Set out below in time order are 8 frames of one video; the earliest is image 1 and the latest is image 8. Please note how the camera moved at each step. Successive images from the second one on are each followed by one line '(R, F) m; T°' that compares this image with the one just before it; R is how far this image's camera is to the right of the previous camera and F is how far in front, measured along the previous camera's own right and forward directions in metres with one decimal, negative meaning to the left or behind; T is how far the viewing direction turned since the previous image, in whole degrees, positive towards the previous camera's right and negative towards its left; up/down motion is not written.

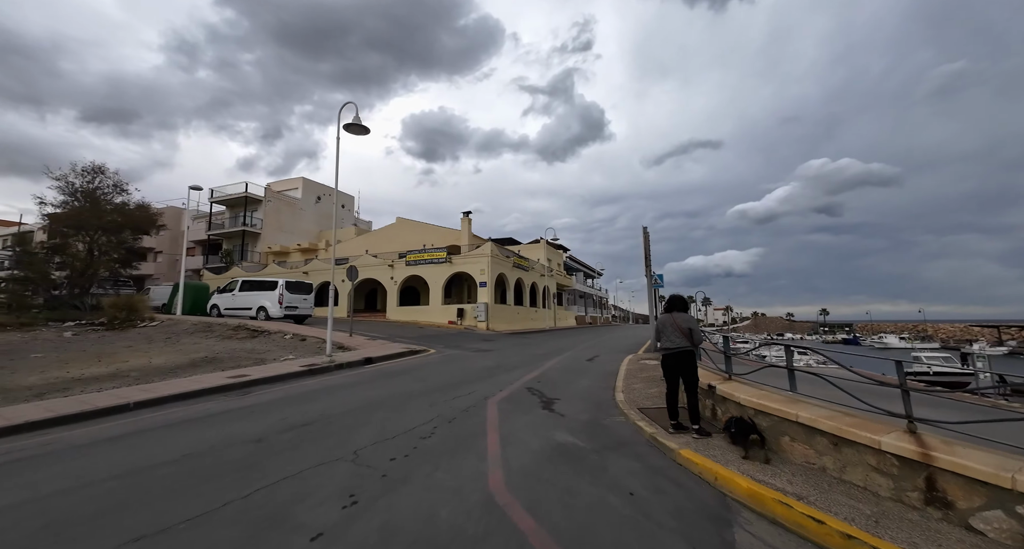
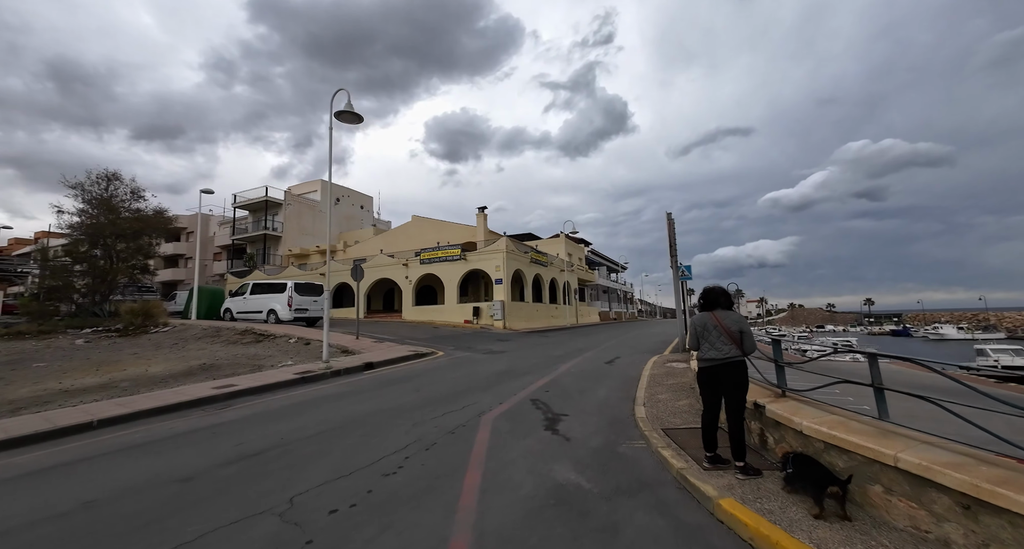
(+0.4, +1.1) m; -4°
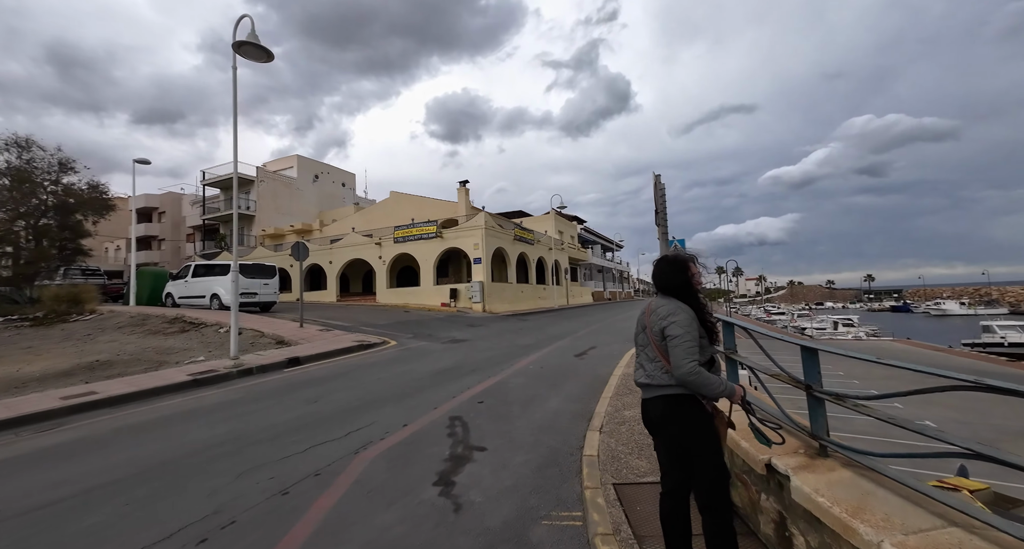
(+1.2, +2.0) m; 0°
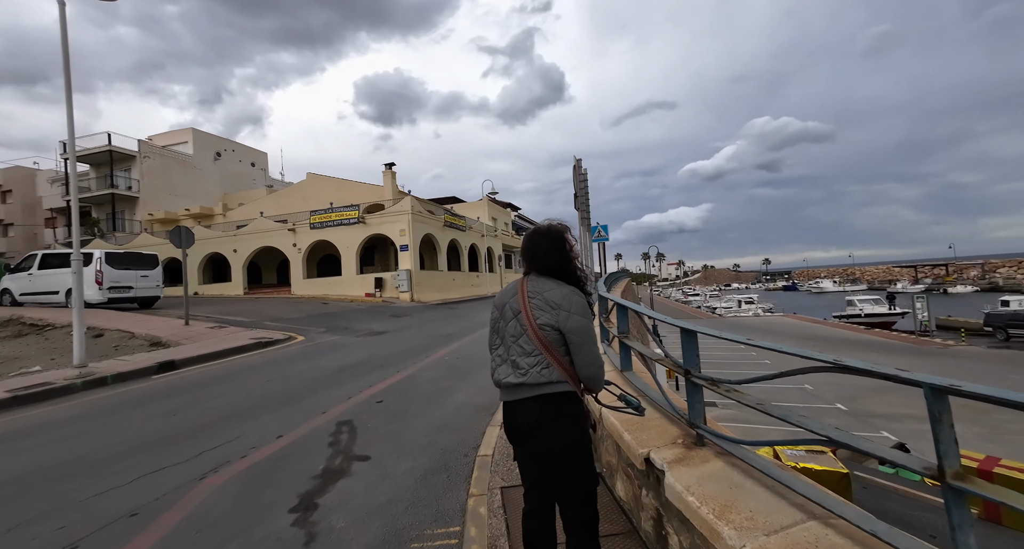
(+0.5, +0.4) m; +9°
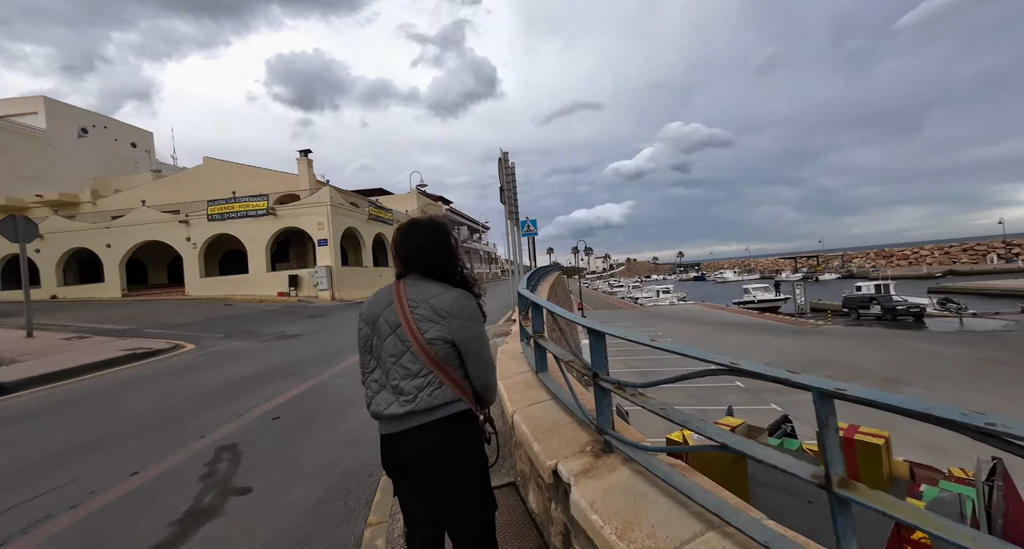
(+0.2, +0.2) m; +10°
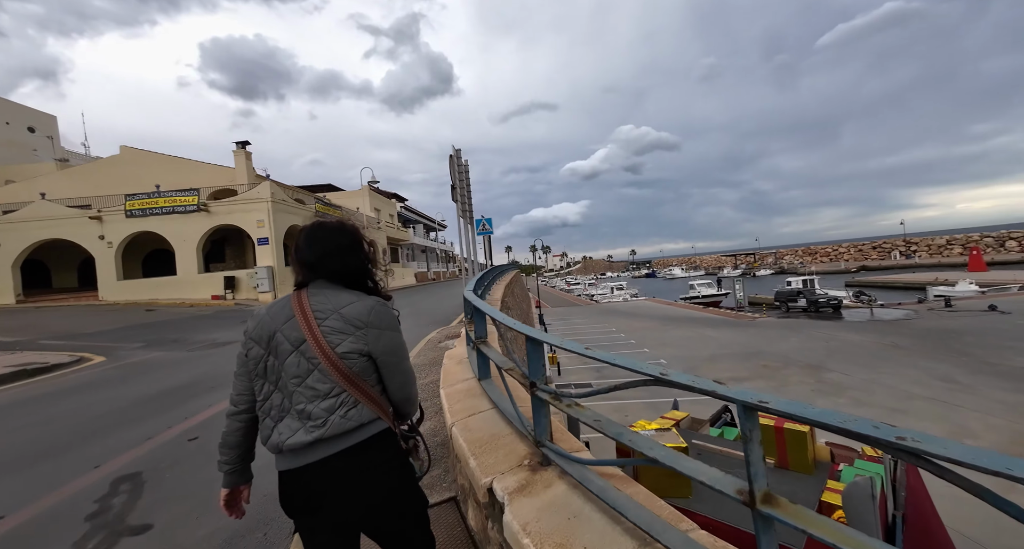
(+0.1, +0.1) m; +6°
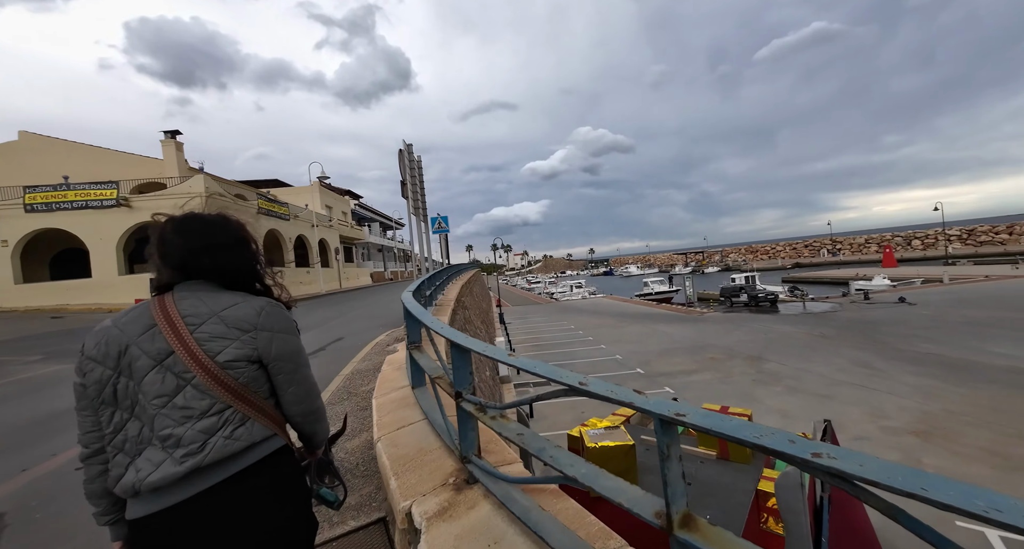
(+0.2, +0.2) m; +6°
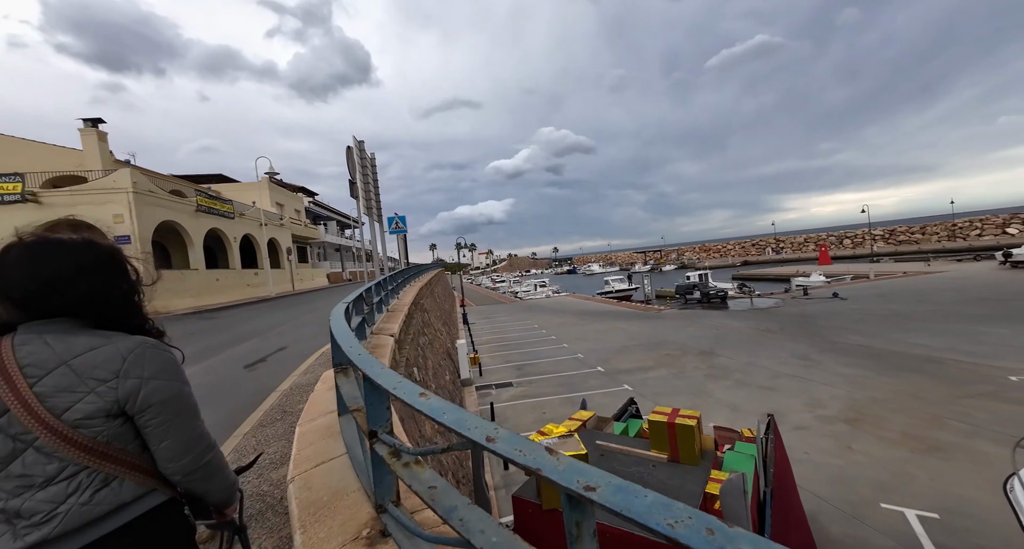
(+0.2, +0.2) m; +5°
